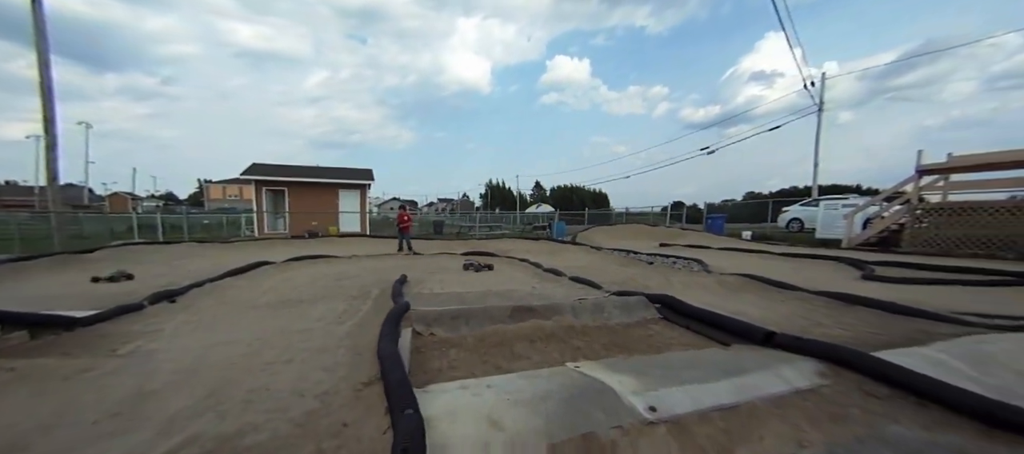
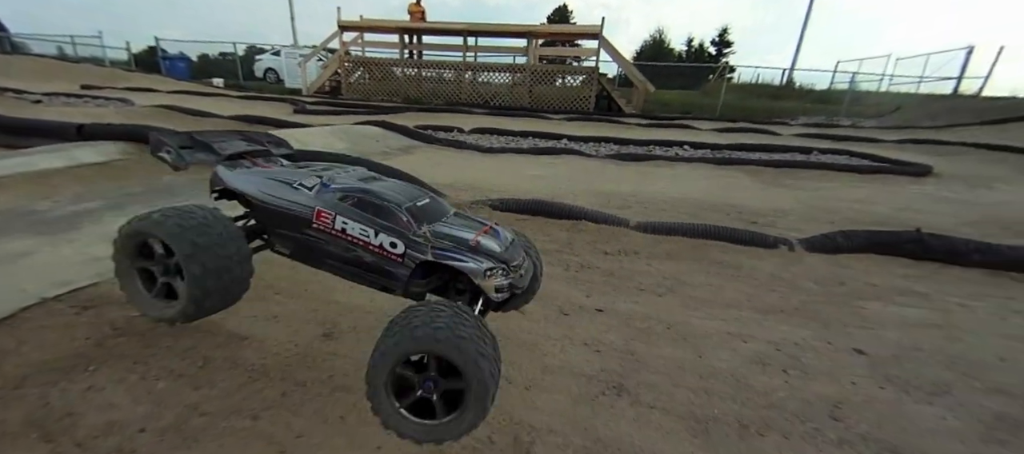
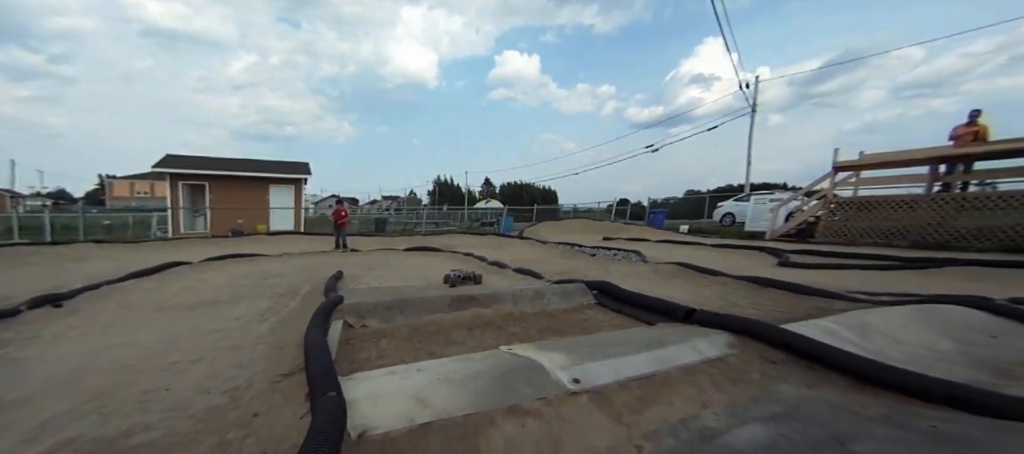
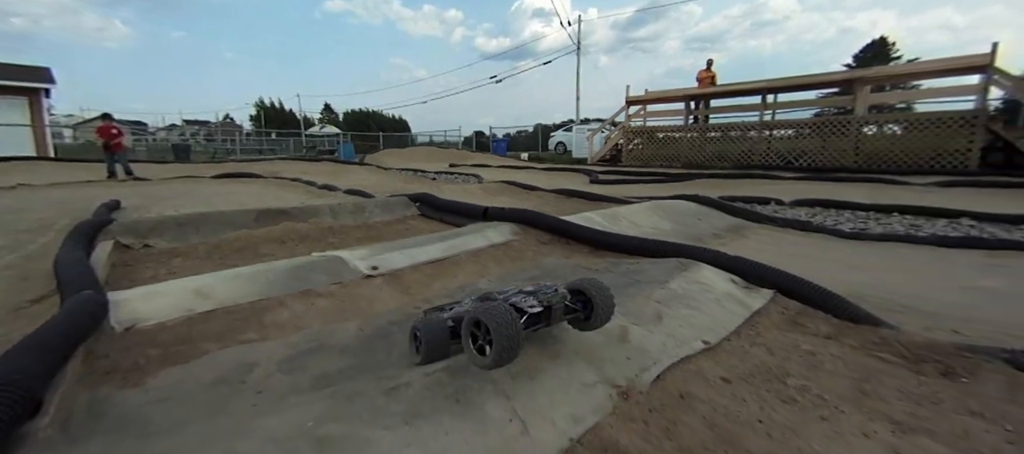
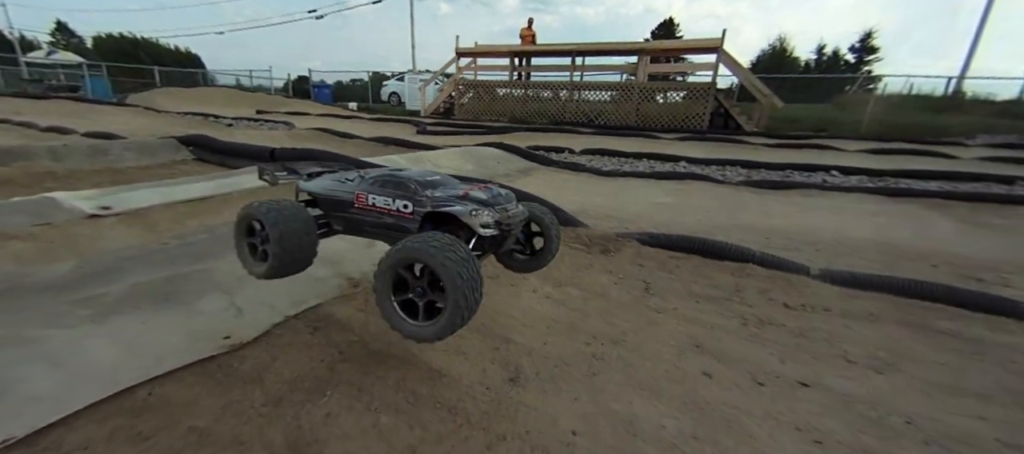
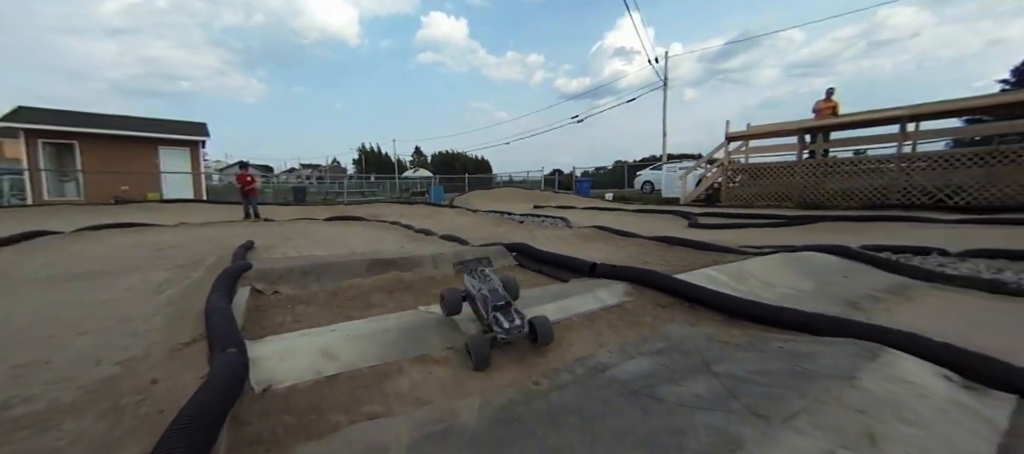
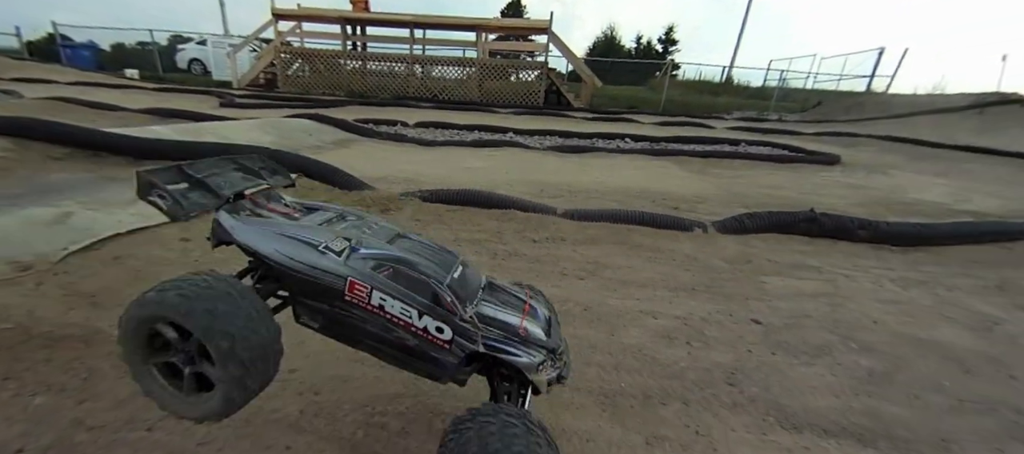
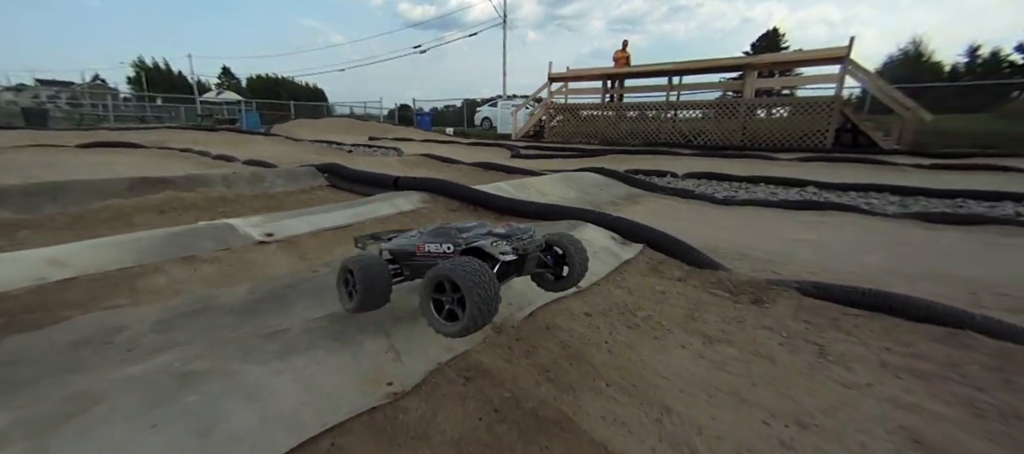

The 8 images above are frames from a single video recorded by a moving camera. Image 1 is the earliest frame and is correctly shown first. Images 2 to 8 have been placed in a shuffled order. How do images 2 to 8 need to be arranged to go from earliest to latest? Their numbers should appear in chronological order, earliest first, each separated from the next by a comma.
3, 6, 4, 8, 5, 2, 7
